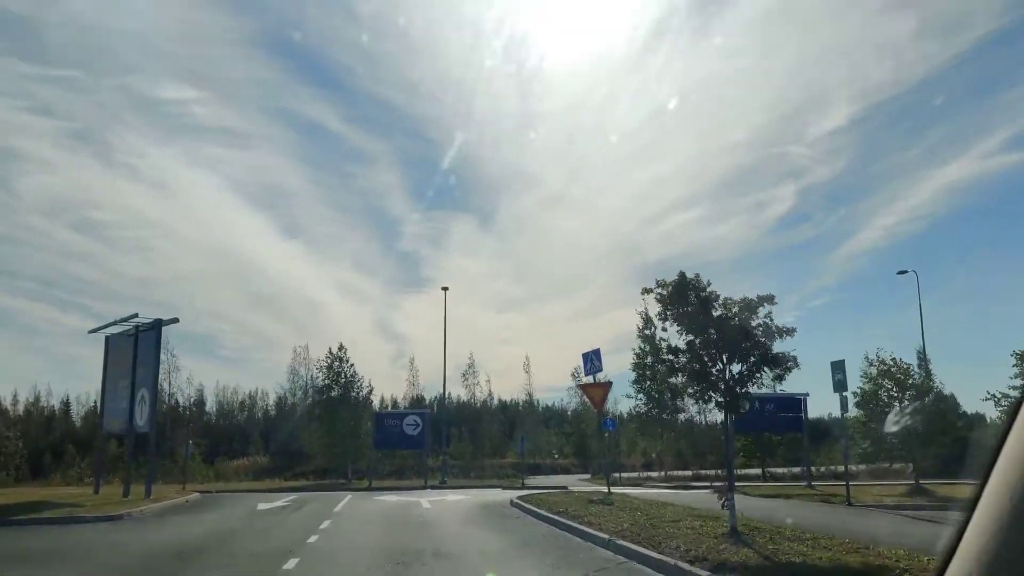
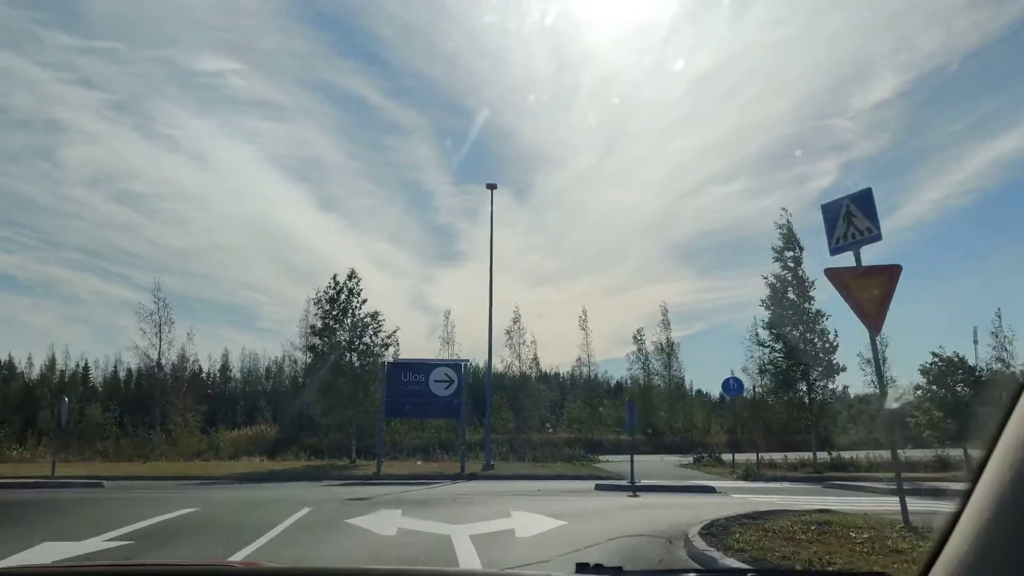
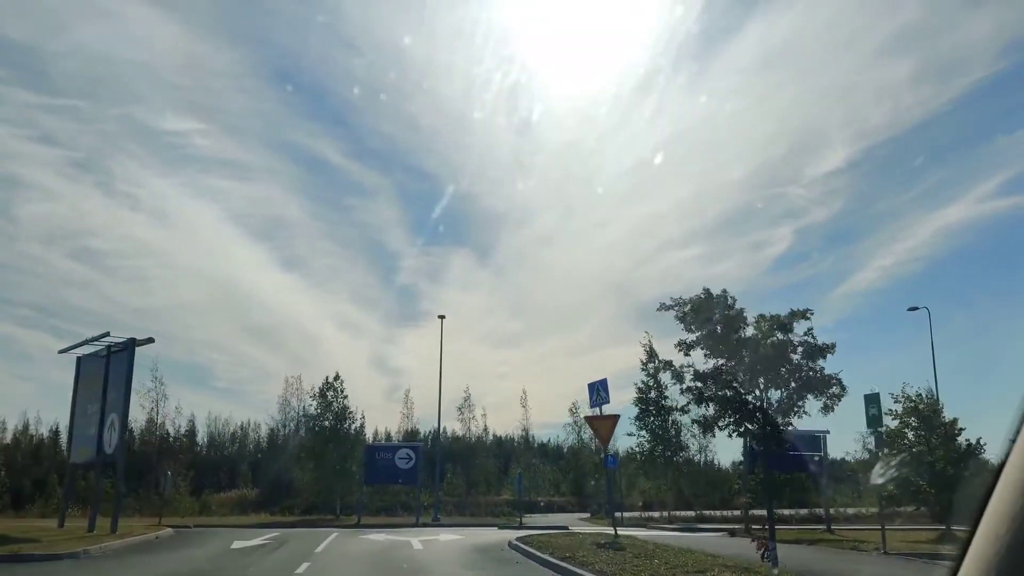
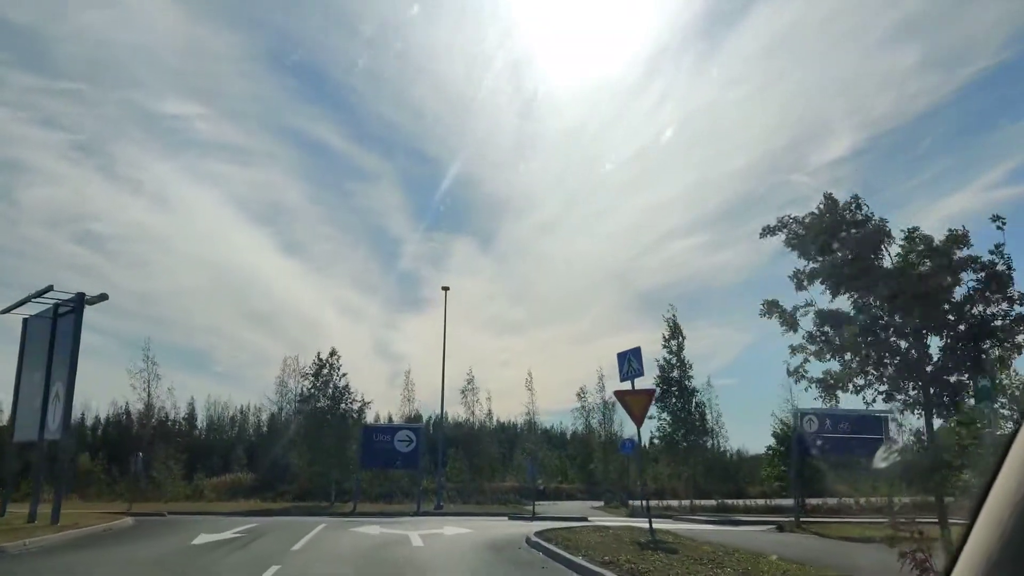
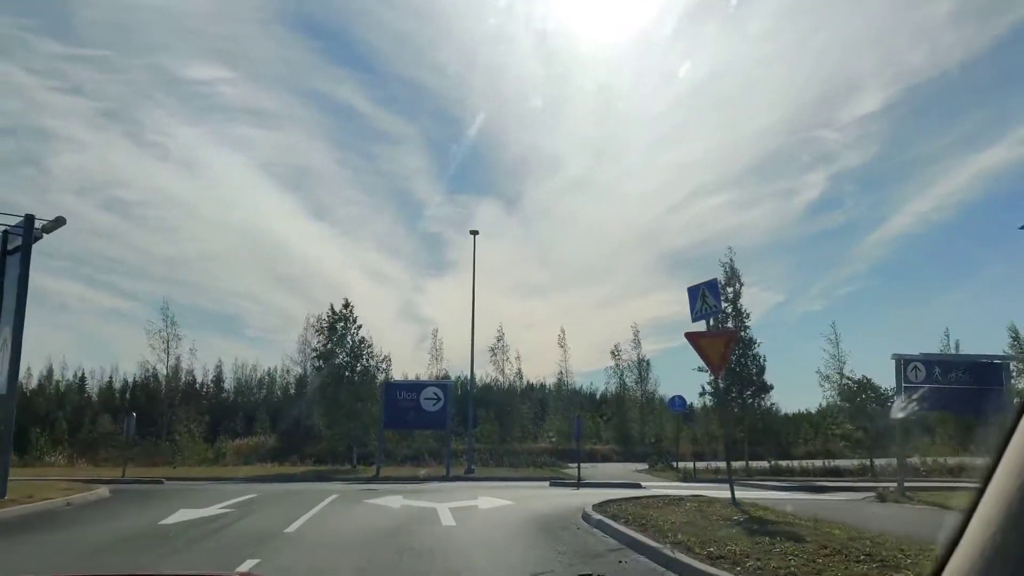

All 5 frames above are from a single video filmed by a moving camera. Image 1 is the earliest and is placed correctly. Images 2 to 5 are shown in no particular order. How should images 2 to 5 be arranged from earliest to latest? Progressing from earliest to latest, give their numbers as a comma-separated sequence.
3, 4, 5, 2
